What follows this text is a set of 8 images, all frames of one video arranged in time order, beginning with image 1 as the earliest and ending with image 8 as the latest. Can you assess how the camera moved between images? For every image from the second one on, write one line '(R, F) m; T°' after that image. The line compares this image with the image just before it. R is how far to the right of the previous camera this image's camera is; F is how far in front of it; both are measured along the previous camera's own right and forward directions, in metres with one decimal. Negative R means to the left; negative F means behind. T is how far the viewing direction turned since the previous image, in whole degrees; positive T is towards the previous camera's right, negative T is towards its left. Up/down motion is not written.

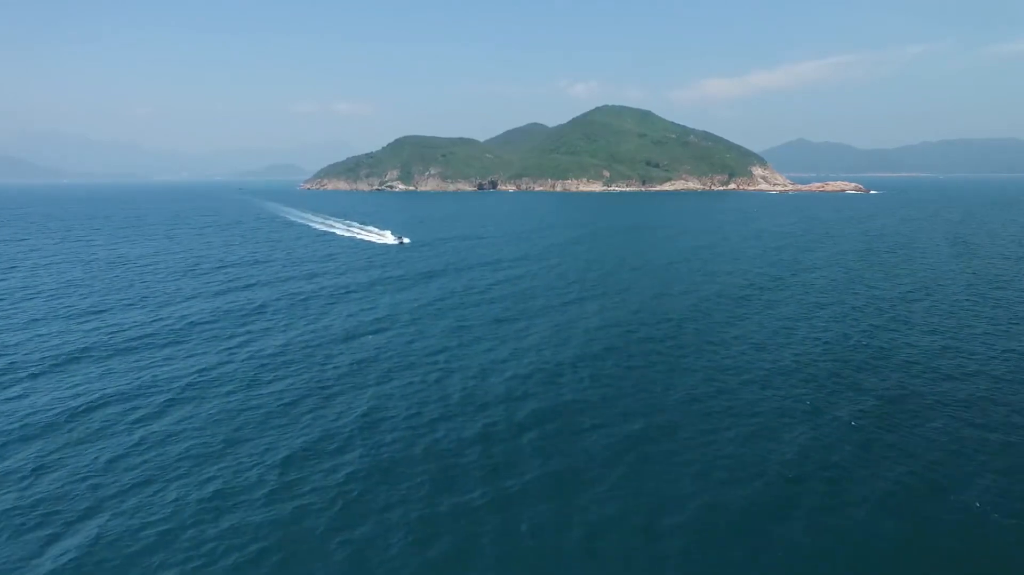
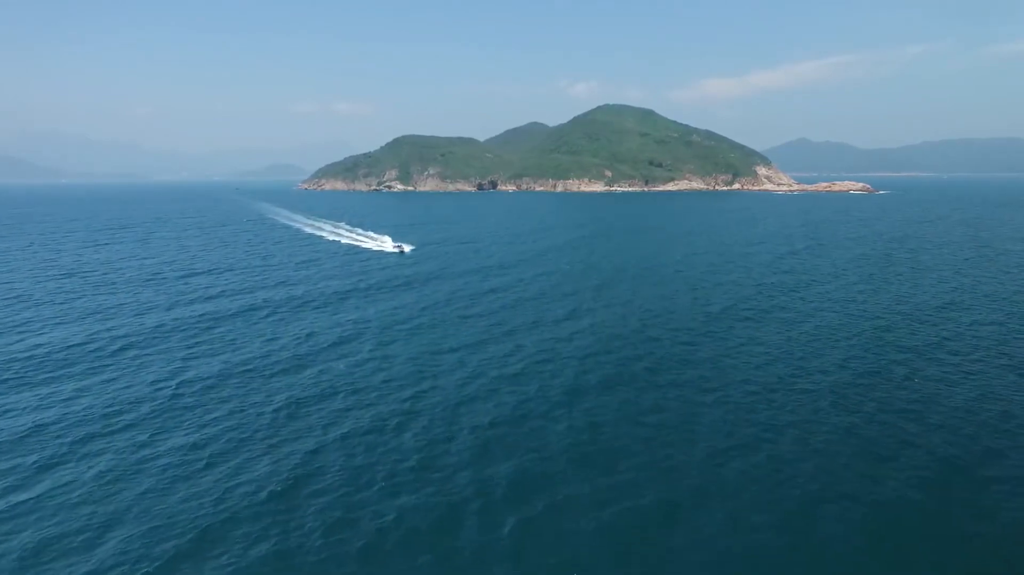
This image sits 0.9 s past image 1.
(+1.4, +9.9) m; 0°
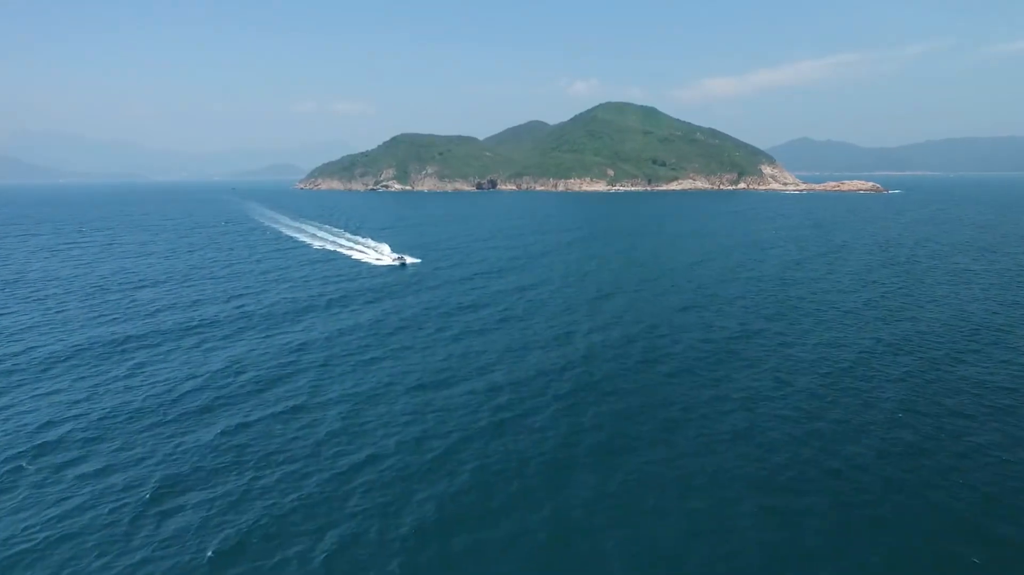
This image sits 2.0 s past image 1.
(+1.9, +12.9) m; 0°
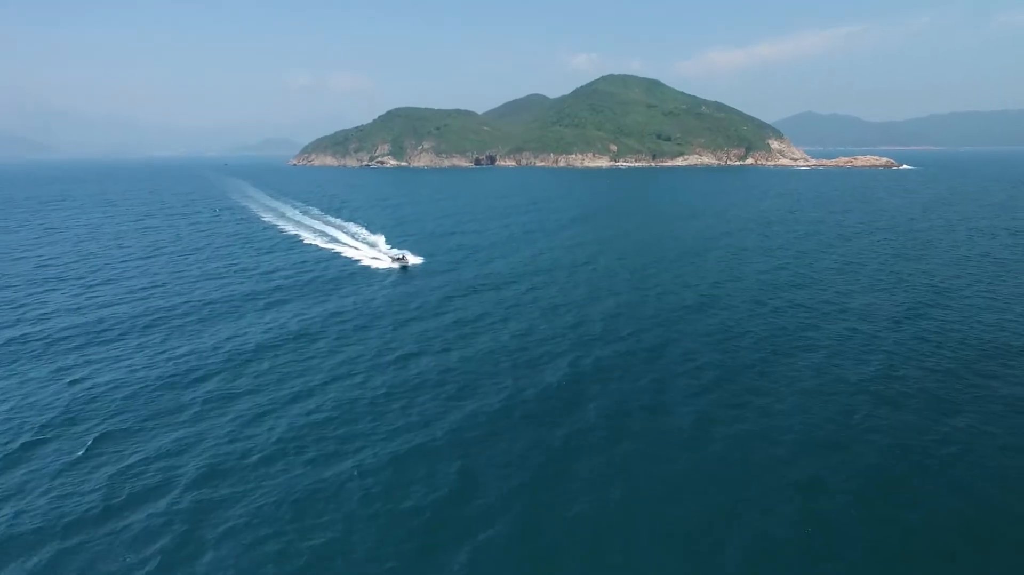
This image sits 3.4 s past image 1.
(+2.4, +16.1) m; 0°
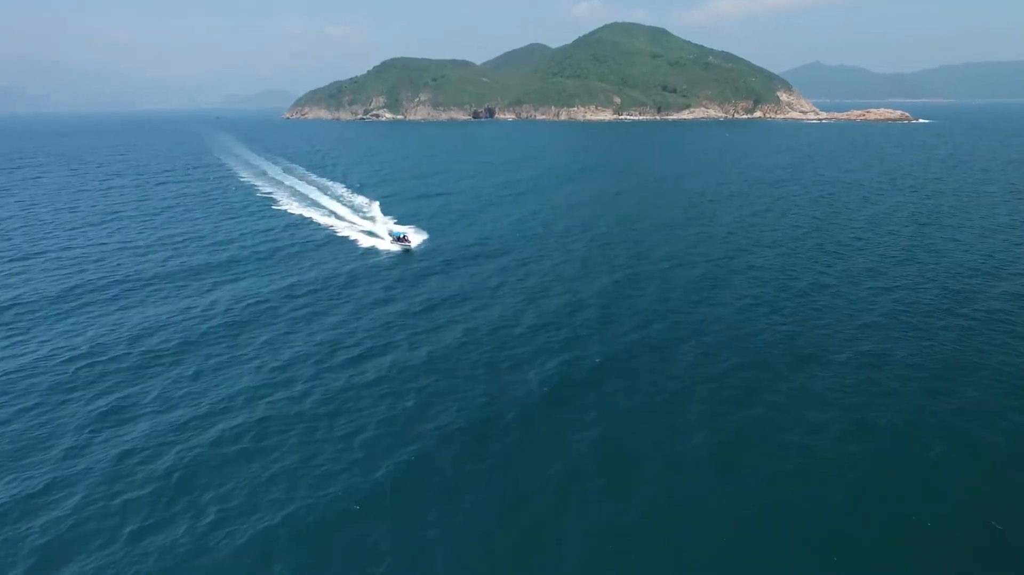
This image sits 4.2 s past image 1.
(+1.5, +10.4) m; 0°
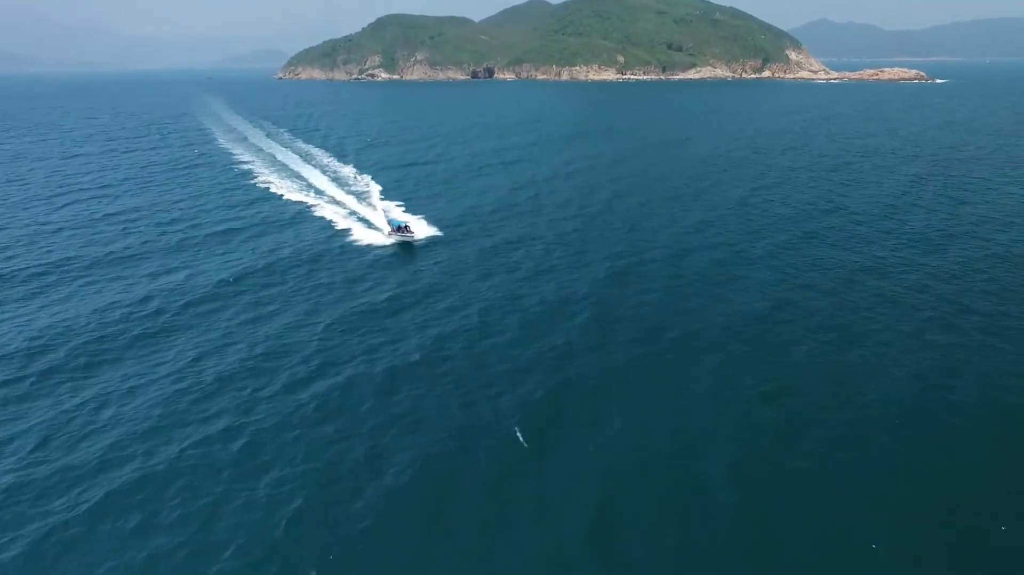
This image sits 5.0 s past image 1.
(+1.2, +9.0) m; 0°
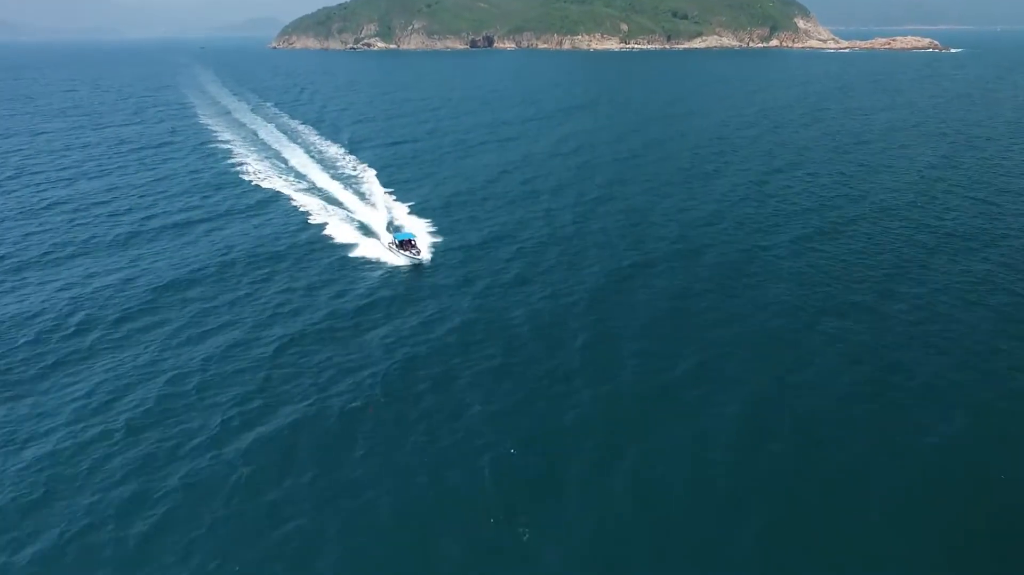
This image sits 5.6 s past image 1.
(+0.9, +7.5) m; 0°
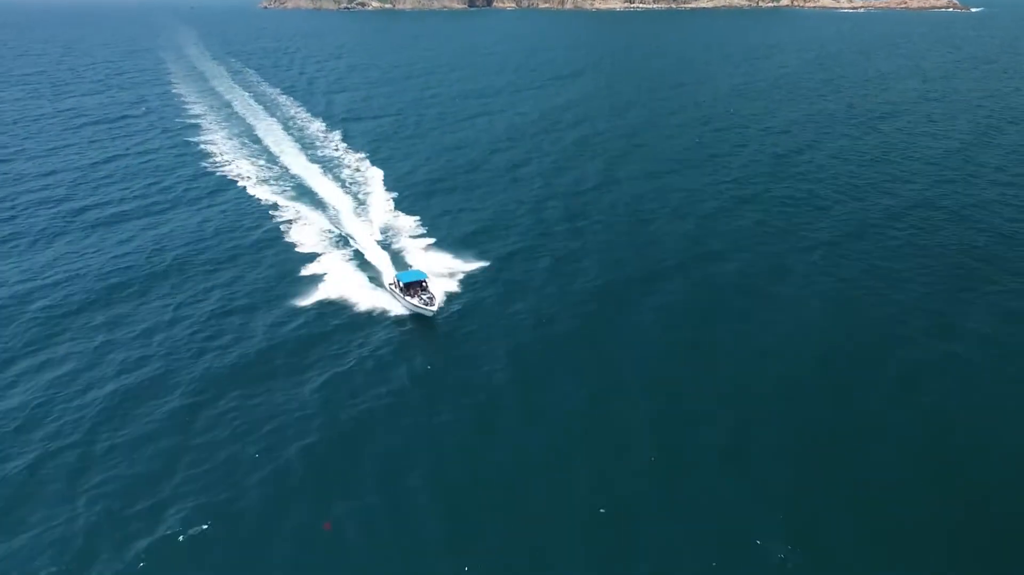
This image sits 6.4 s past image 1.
(+1.1, +8.7) m; 0°
